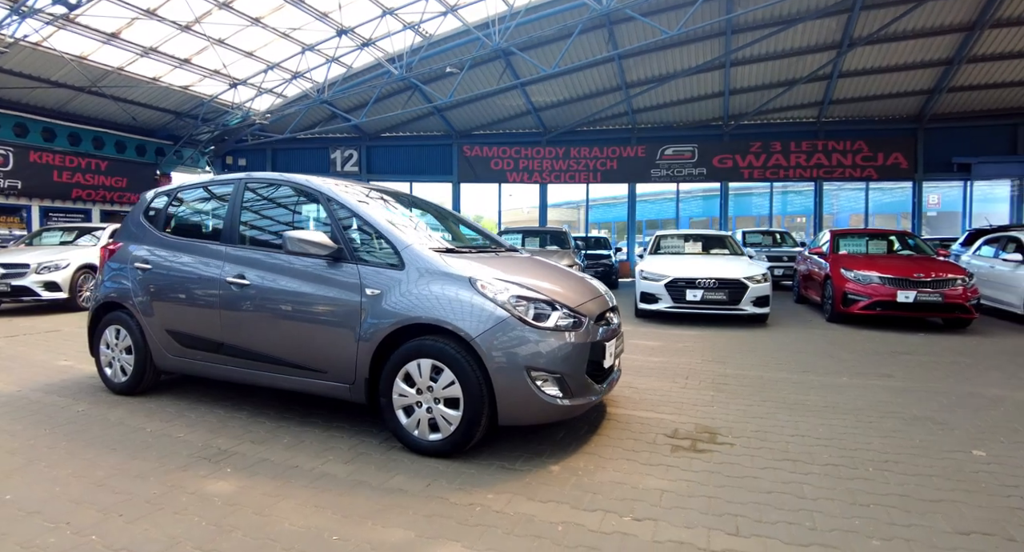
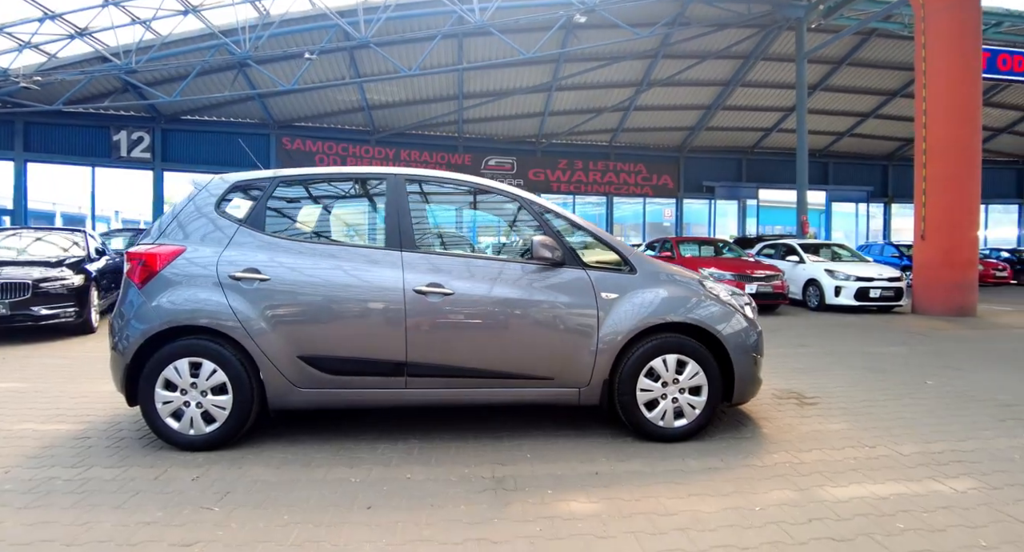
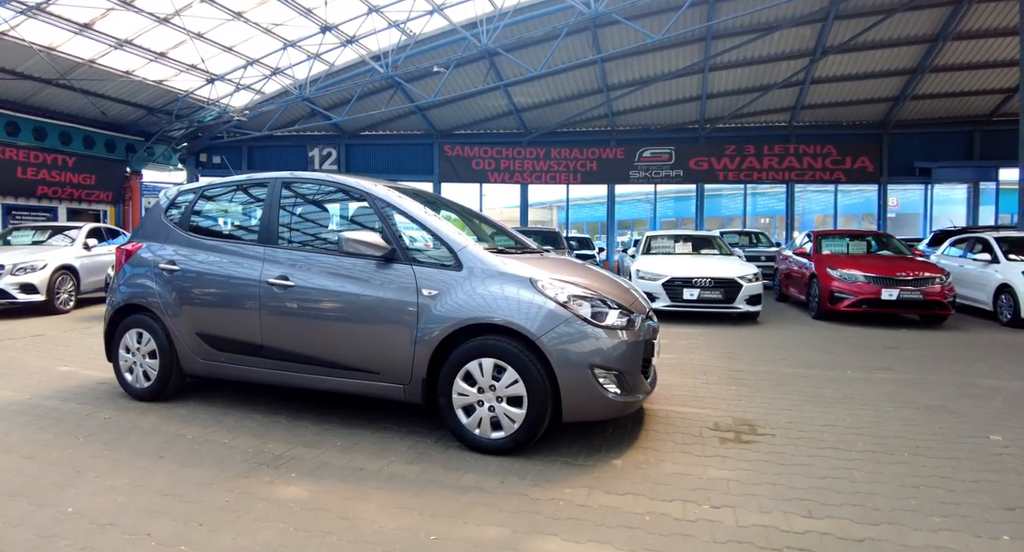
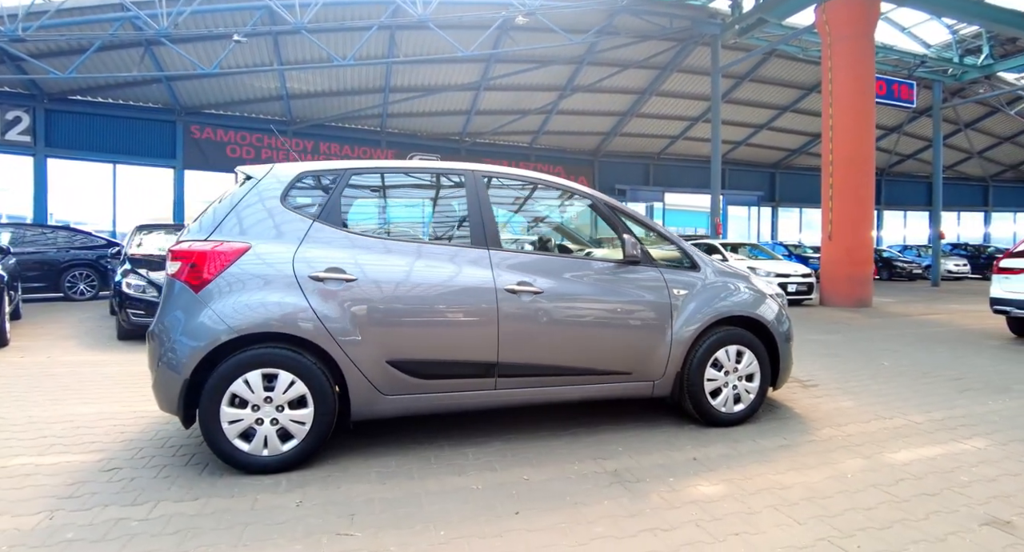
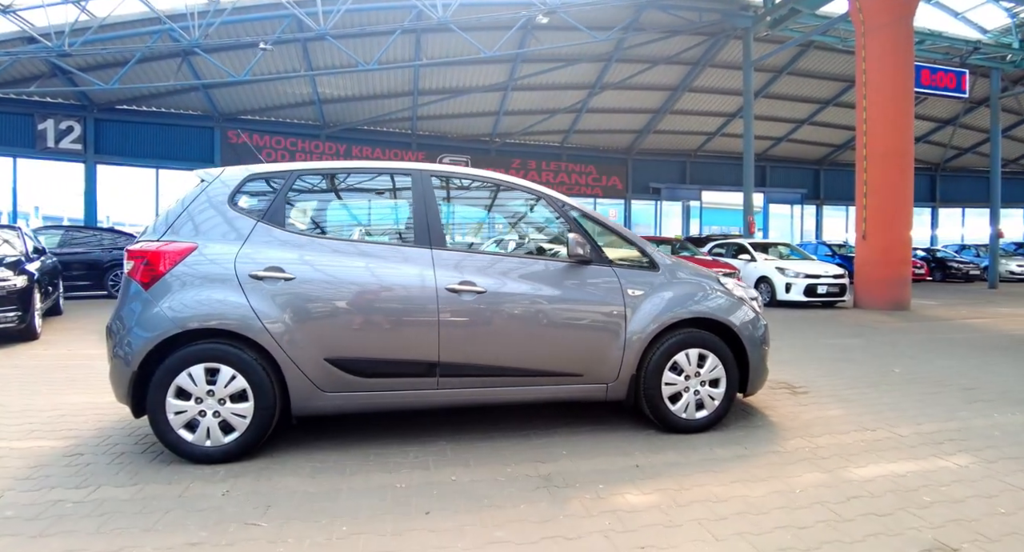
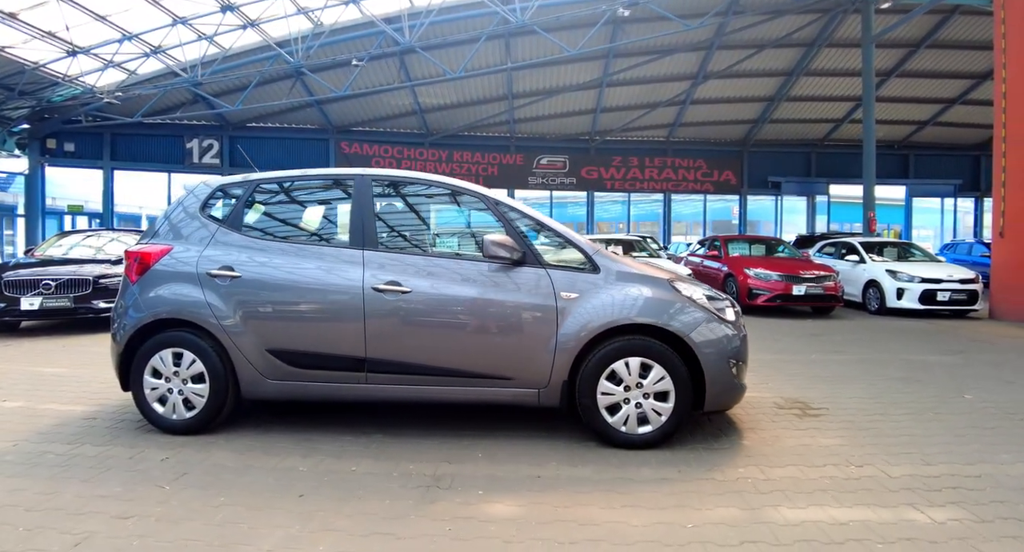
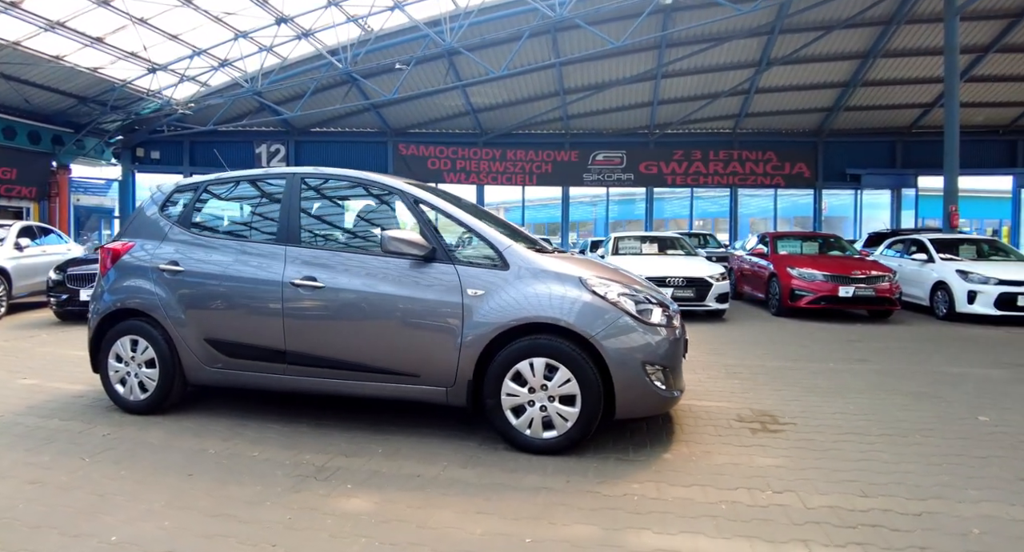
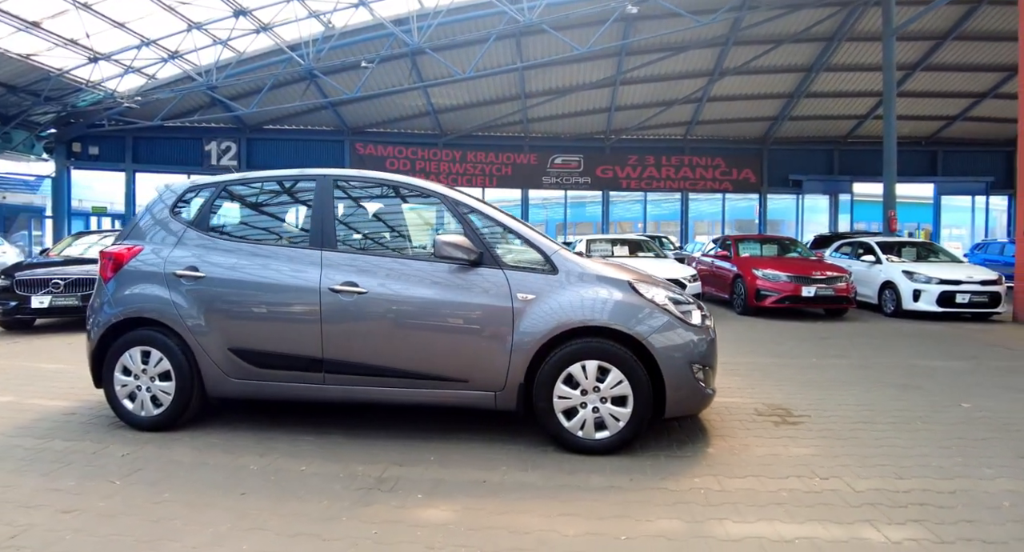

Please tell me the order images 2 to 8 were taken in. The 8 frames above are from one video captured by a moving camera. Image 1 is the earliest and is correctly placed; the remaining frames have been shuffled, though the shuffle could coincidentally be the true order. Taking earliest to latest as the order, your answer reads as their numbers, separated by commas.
3, 7, 8, 6, 2, 5, 4
